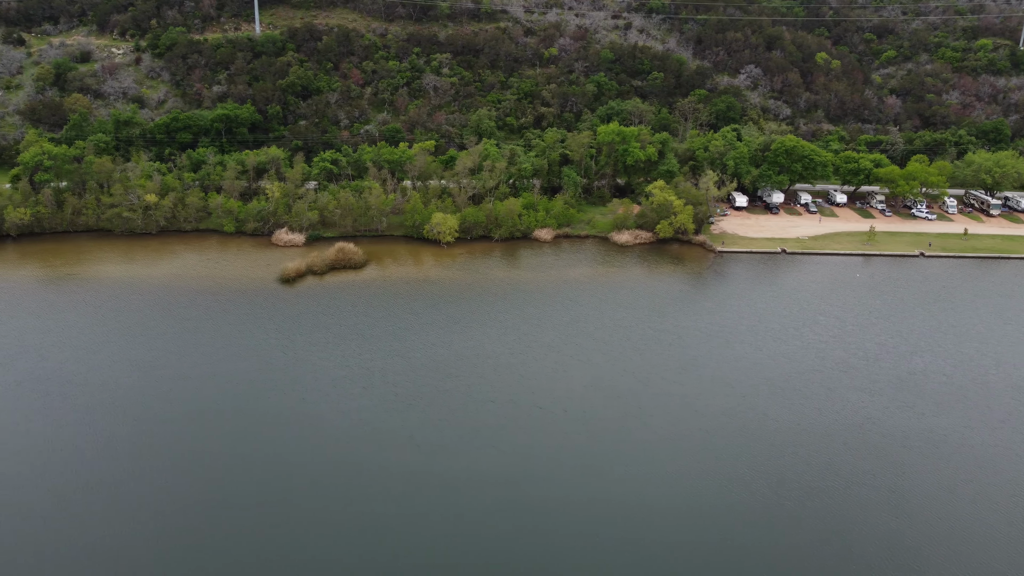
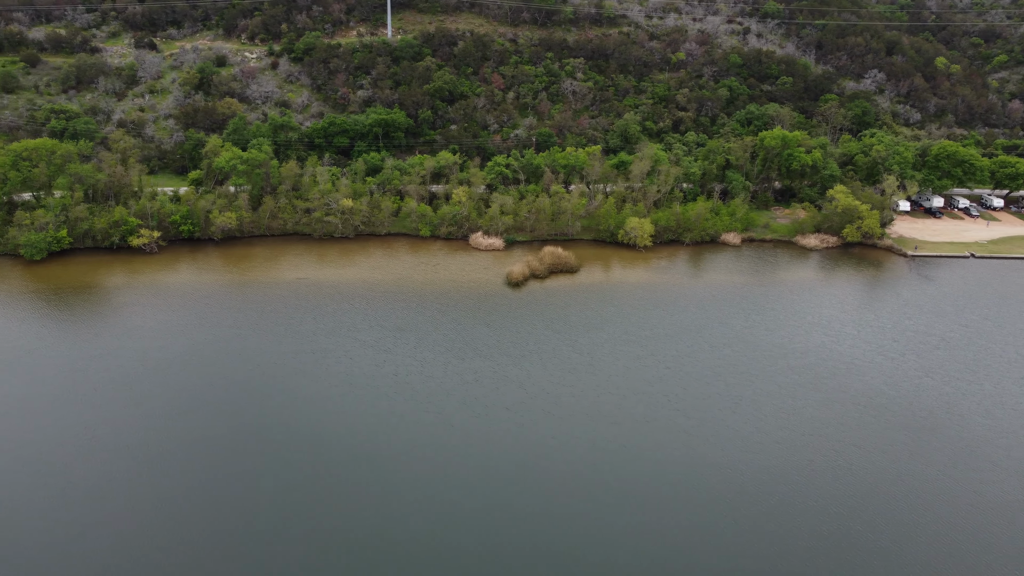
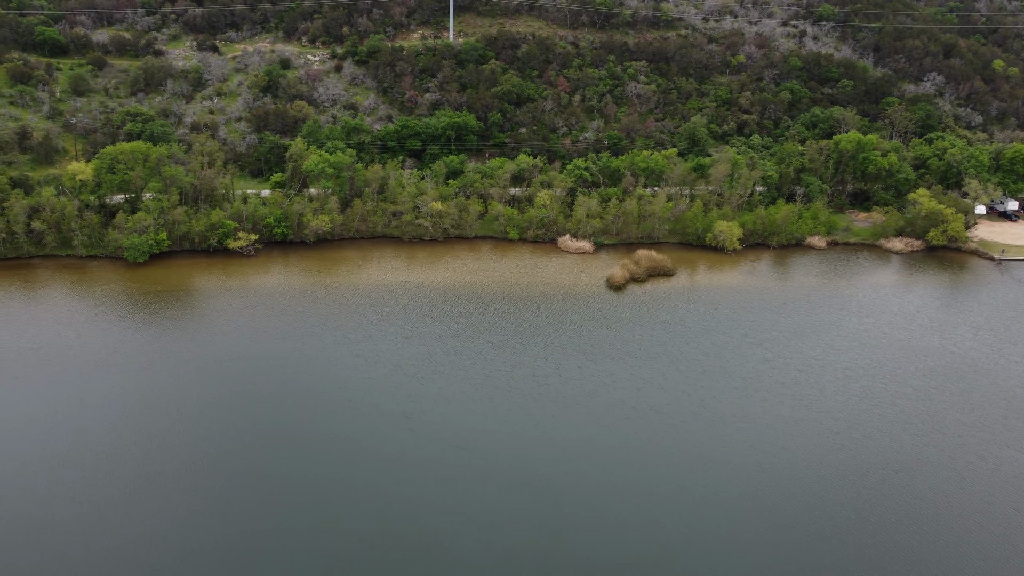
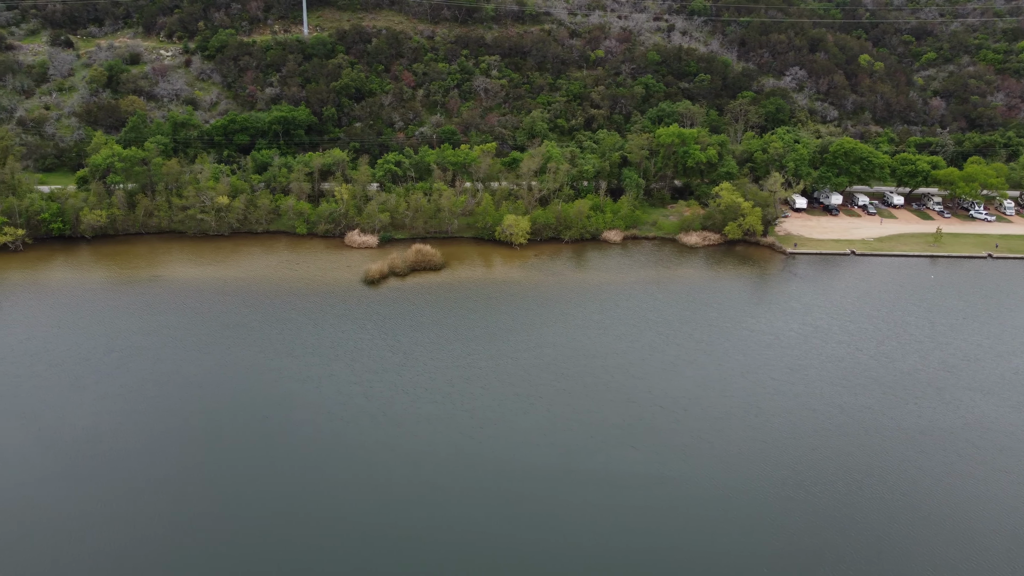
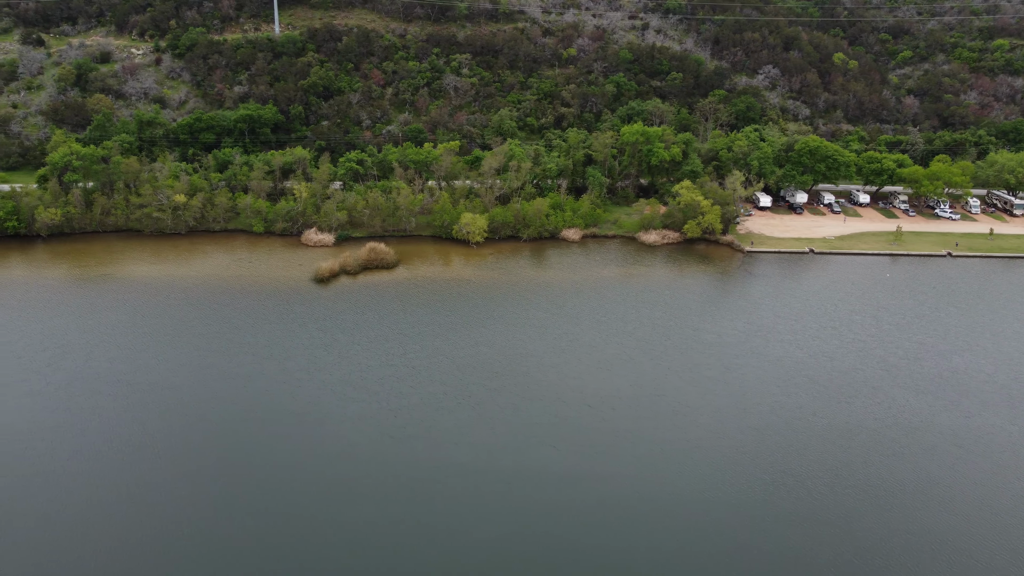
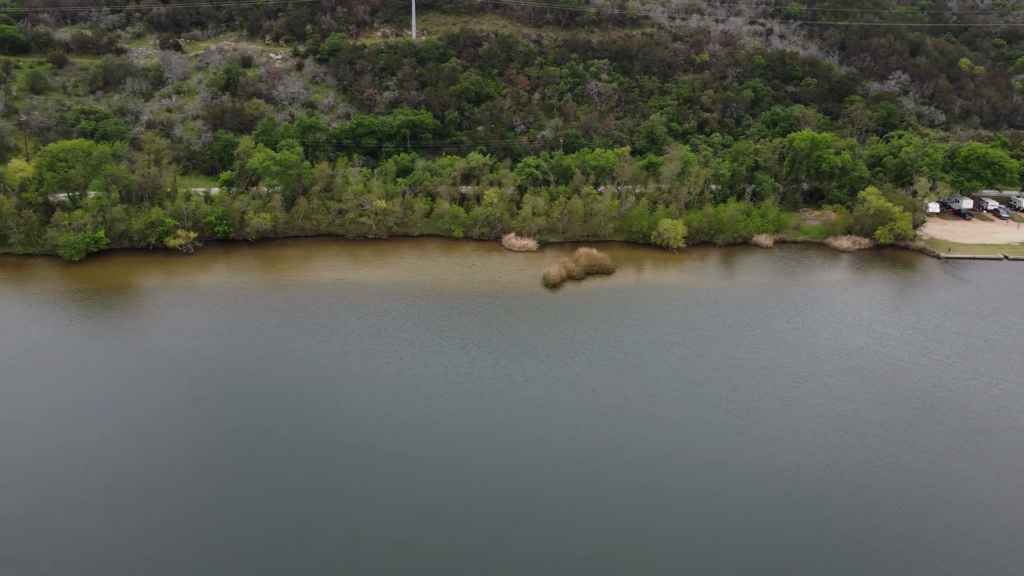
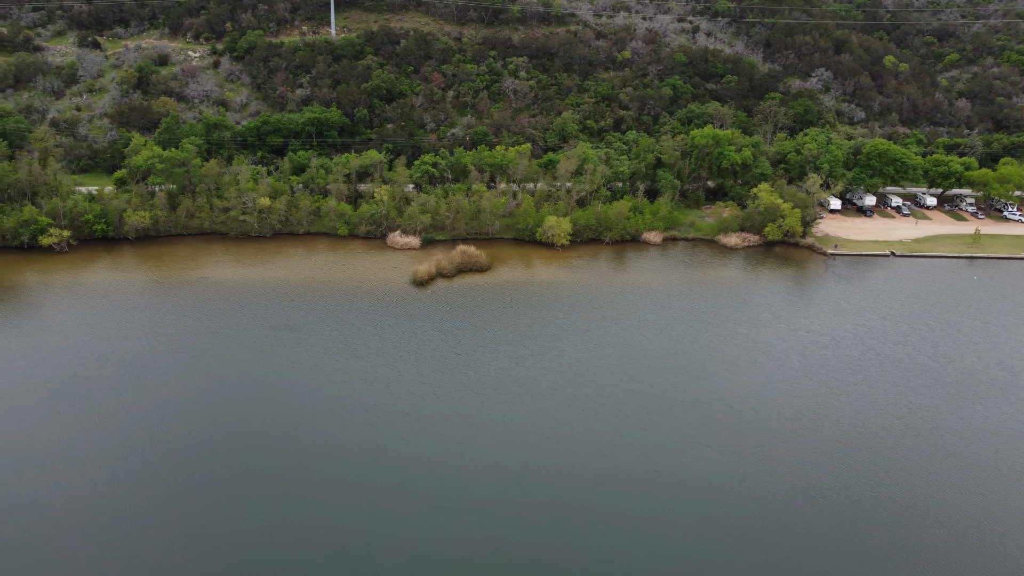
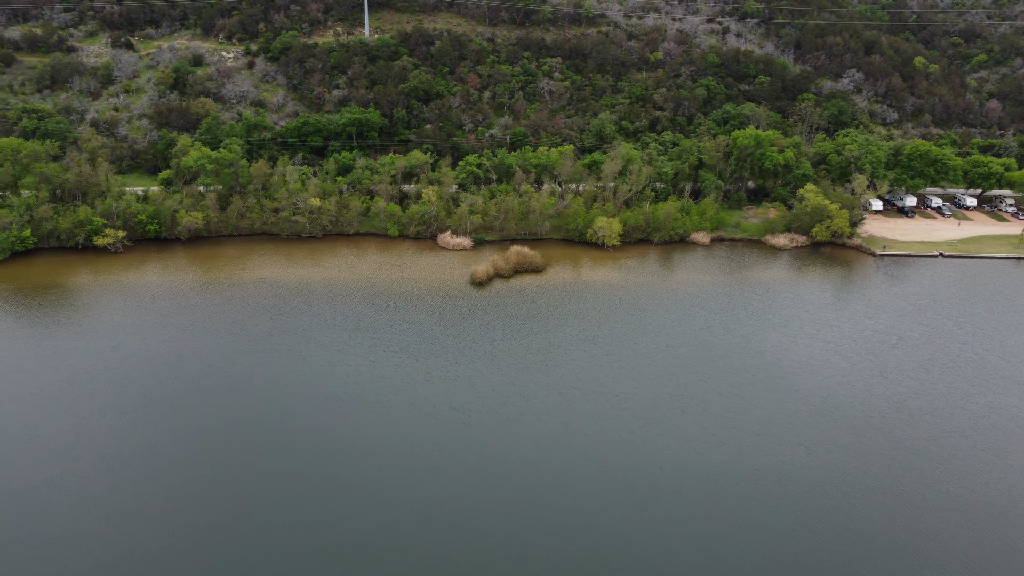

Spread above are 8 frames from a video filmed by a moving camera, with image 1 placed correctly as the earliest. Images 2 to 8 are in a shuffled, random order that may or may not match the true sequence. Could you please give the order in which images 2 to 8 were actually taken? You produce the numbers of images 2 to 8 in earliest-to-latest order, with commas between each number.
5, 4, 7, 8, 2, 6, 3
